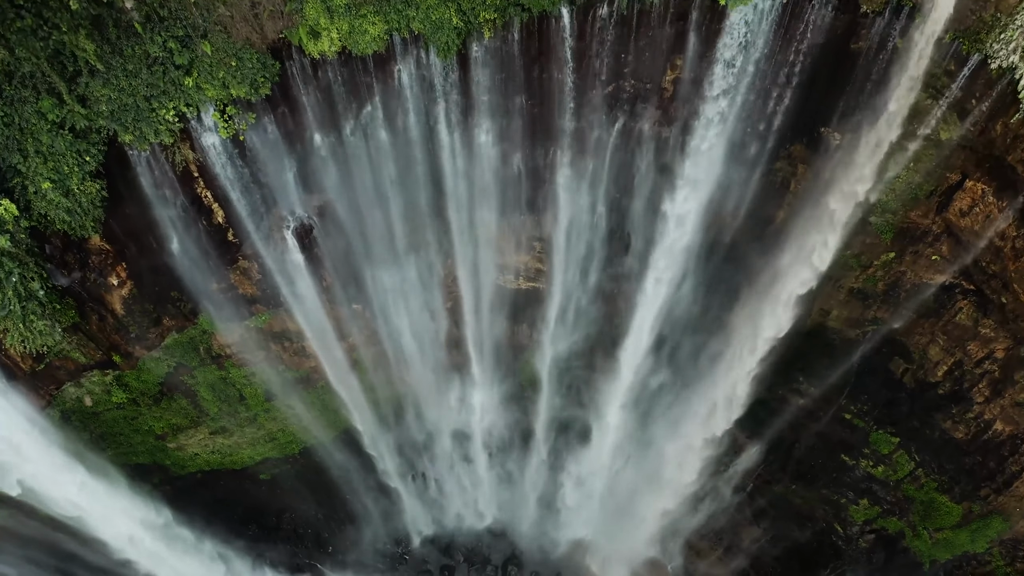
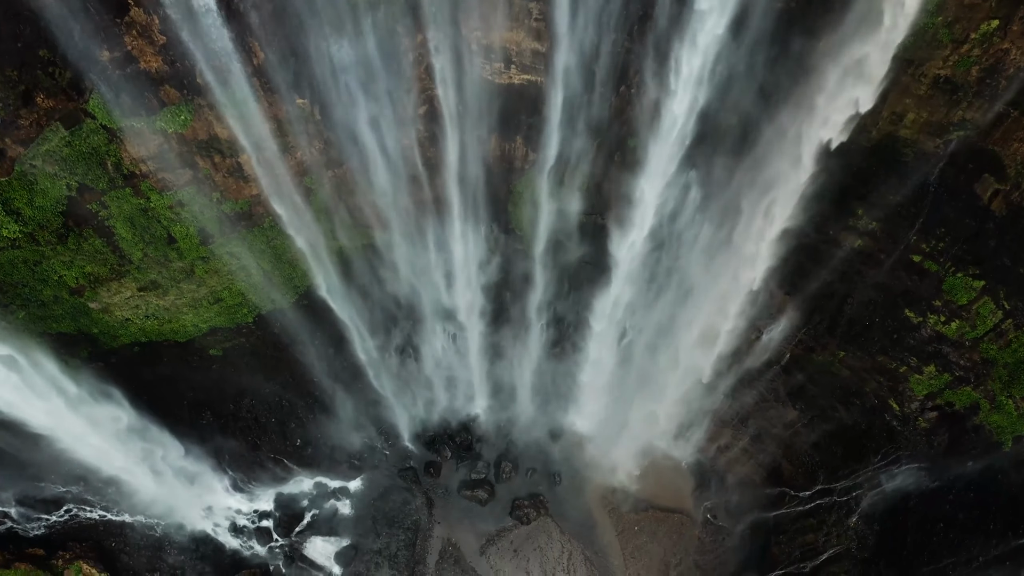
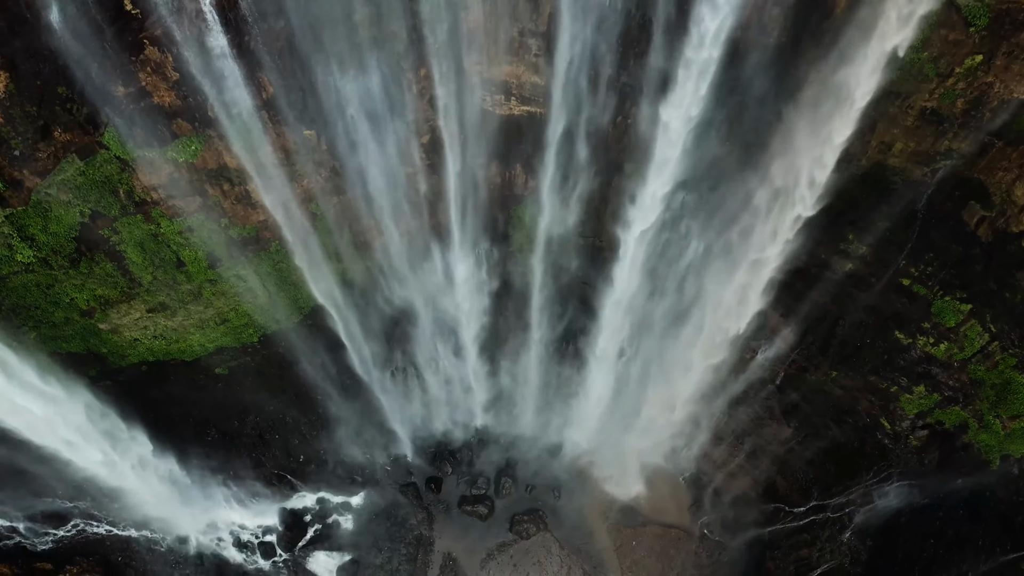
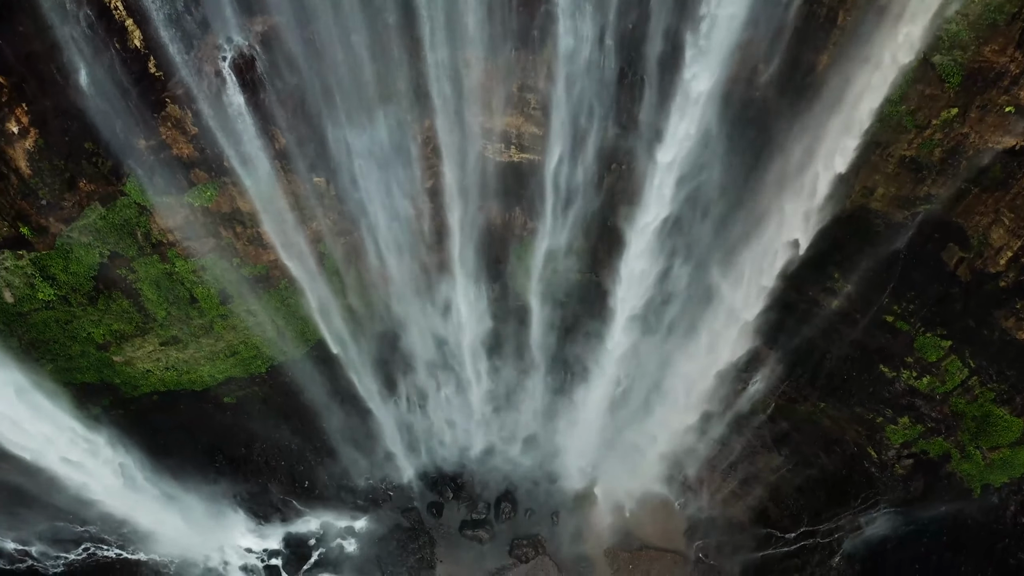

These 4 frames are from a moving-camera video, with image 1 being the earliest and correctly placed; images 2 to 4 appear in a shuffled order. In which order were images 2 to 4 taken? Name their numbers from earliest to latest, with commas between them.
4, 3, 2
